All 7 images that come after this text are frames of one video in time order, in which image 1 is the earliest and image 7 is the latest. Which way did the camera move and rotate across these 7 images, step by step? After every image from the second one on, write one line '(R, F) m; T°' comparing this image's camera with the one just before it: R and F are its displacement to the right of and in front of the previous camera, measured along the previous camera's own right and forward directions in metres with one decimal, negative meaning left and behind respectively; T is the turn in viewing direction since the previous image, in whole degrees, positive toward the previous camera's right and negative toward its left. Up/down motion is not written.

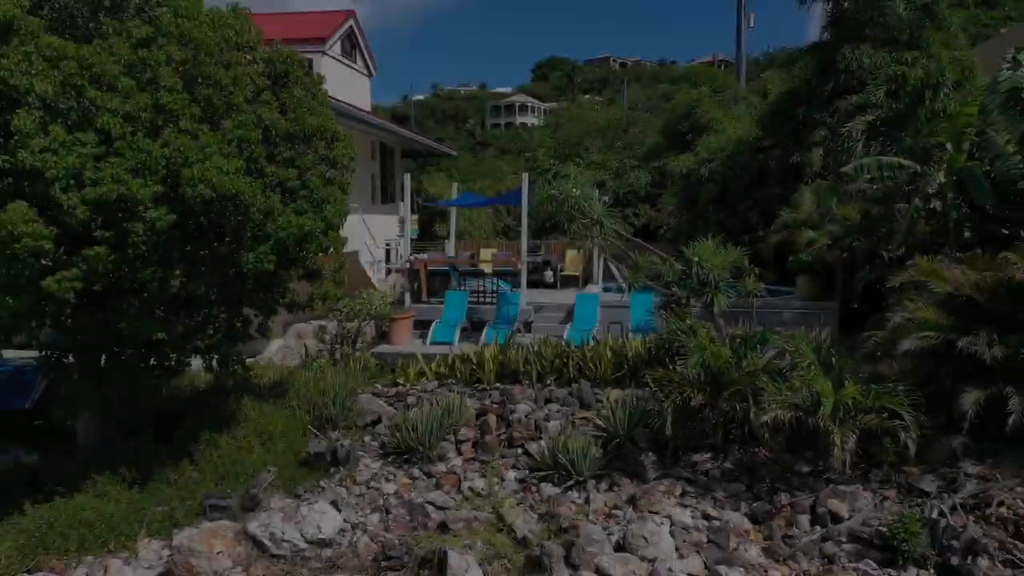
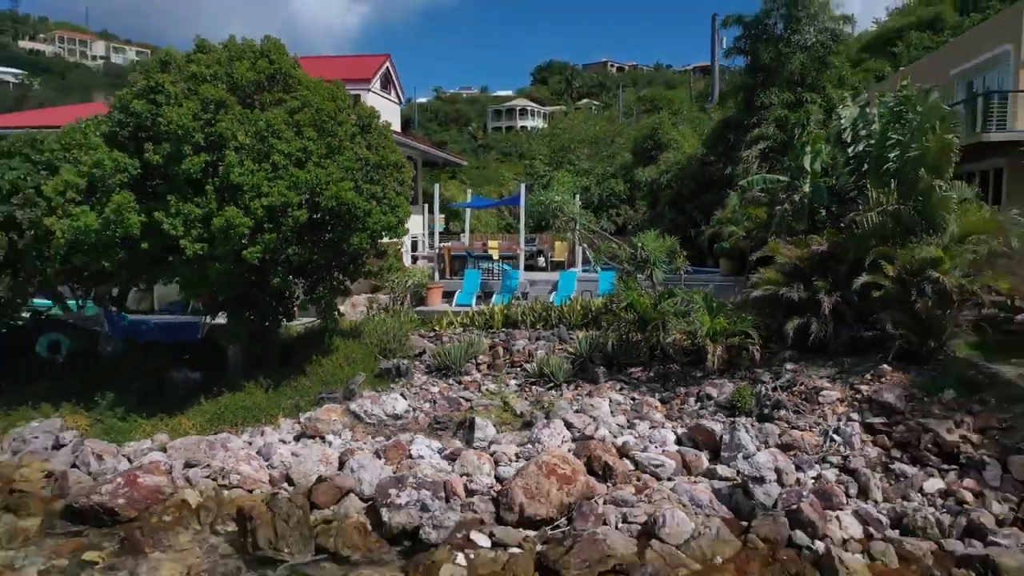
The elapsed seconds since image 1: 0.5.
(0.0, -4.6) m; 0°
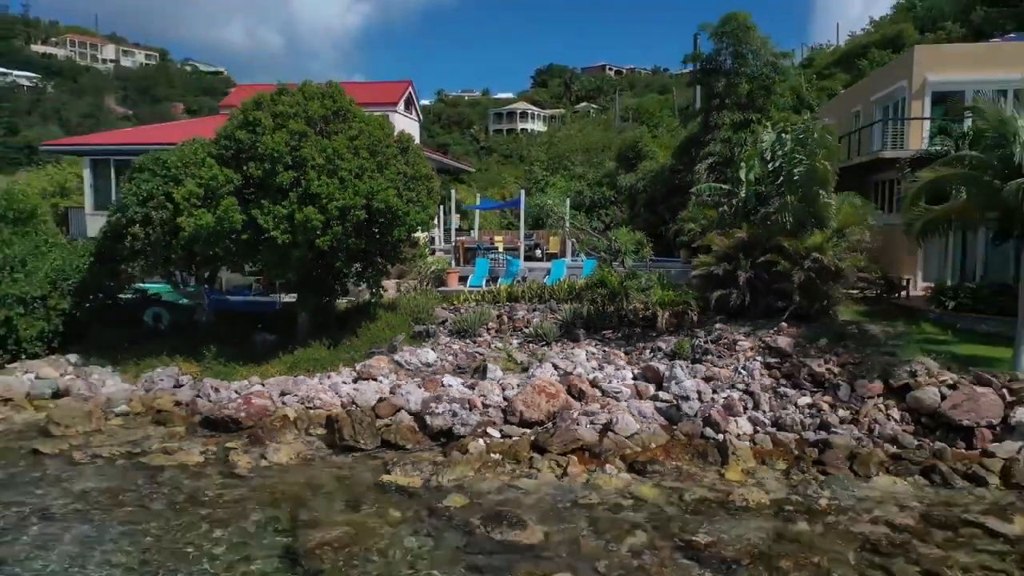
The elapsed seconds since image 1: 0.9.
(0.0, -4.2) m; 0°
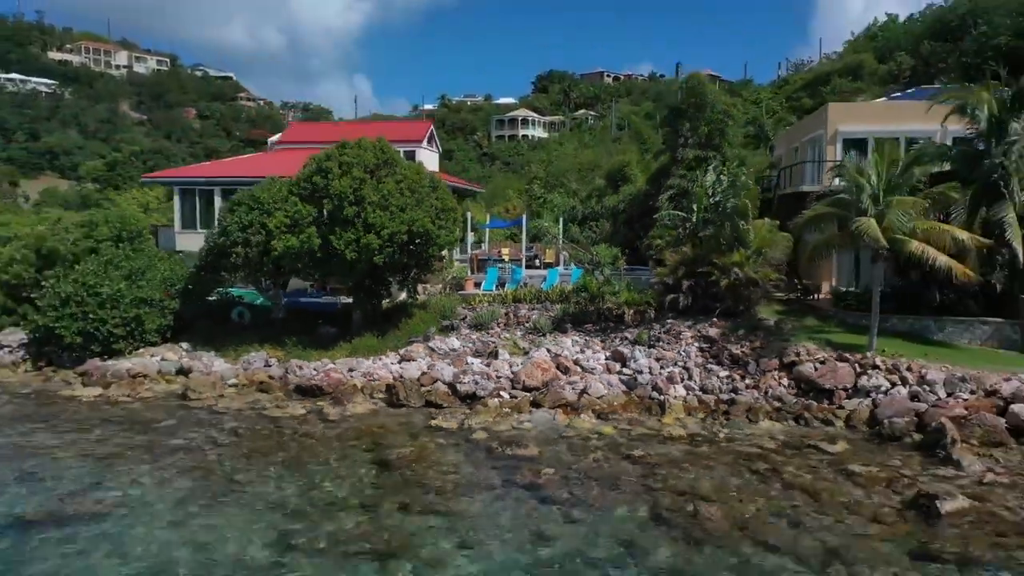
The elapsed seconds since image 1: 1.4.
(-0.1, -5.5) m; 0°
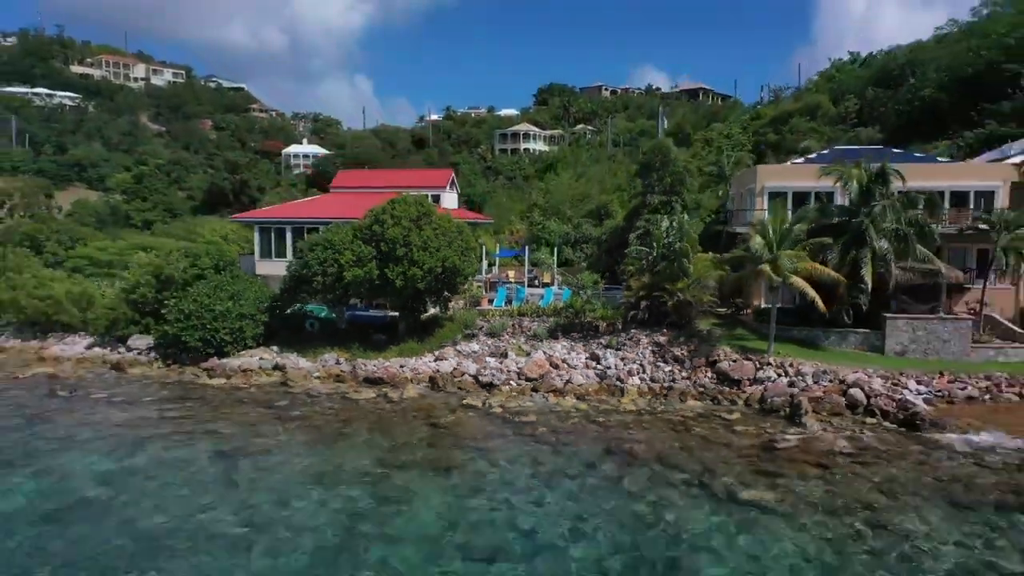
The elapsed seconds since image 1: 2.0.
(-0.2, -7.9) m; 0°
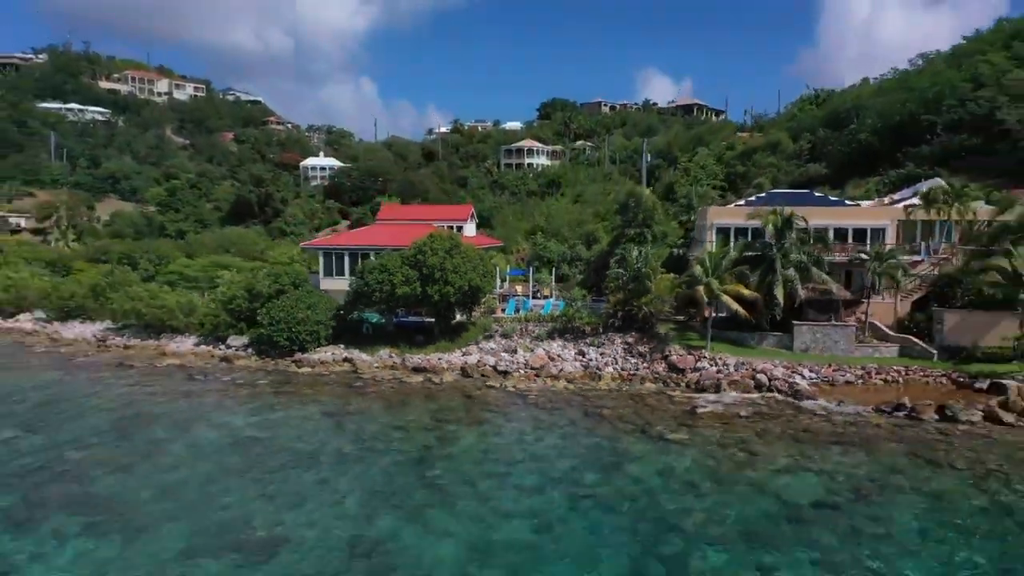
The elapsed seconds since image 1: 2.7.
(-0.3, -10.1) m; 0°
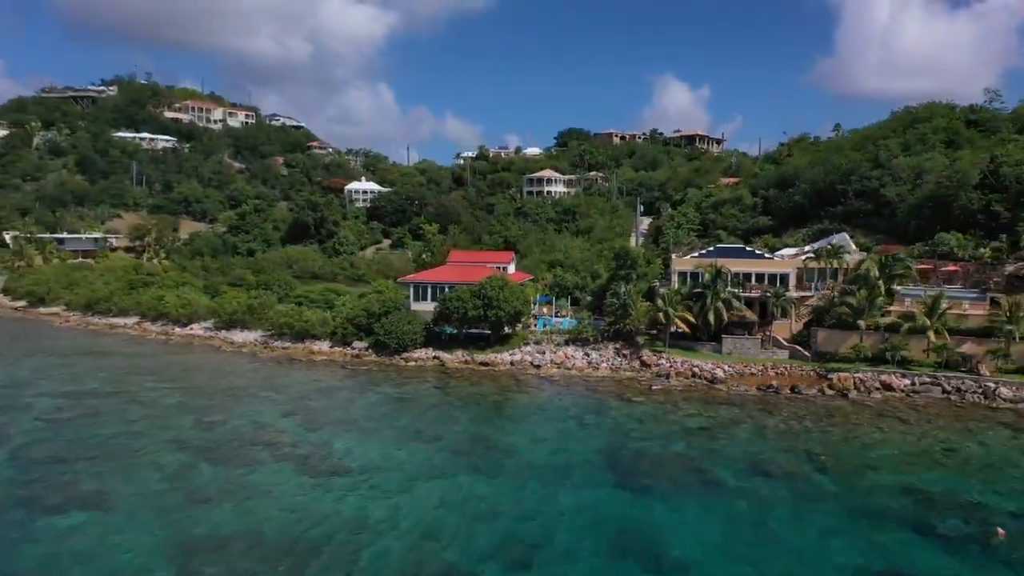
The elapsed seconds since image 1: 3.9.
(-1.1, -21.4) m; -1°
